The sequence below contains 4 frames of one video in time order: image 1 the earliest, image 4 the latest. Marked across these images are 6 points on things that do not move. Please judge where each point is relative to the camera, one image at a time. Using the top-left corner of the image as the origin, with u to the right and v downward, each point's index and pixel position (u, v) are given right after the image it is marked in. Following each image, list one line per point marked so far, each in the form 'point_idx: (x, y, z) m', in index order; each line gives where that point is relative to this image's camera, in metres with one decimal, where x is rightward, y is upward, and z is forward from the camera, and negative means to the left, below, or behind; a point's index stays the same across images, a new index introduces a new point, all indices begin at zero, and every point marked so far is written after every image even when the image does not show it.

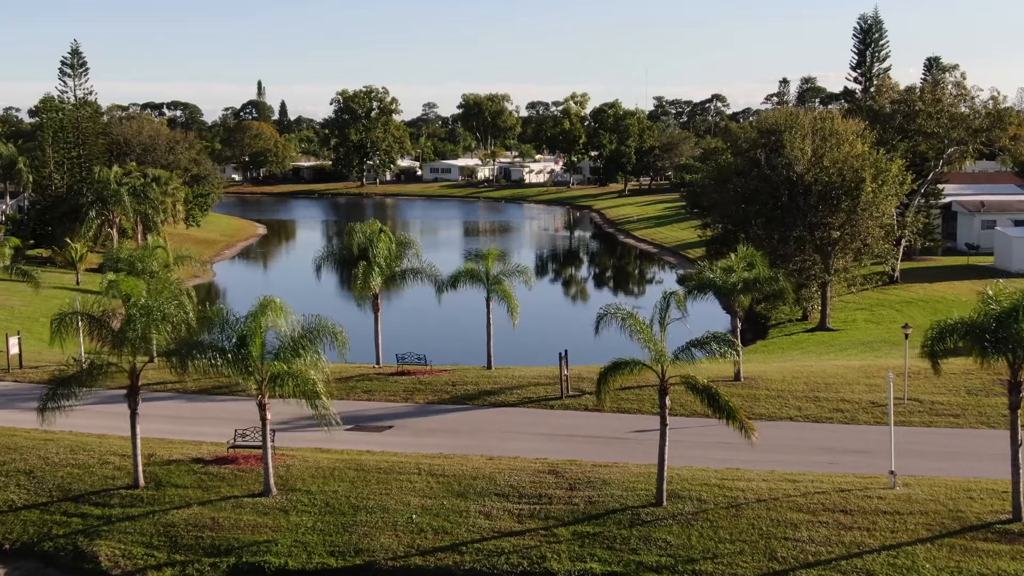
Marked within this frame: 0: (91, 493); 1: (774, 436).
0: (-7.2, -3.5, +15.5) m
1: (+5.1, -2.9, +17.8) m
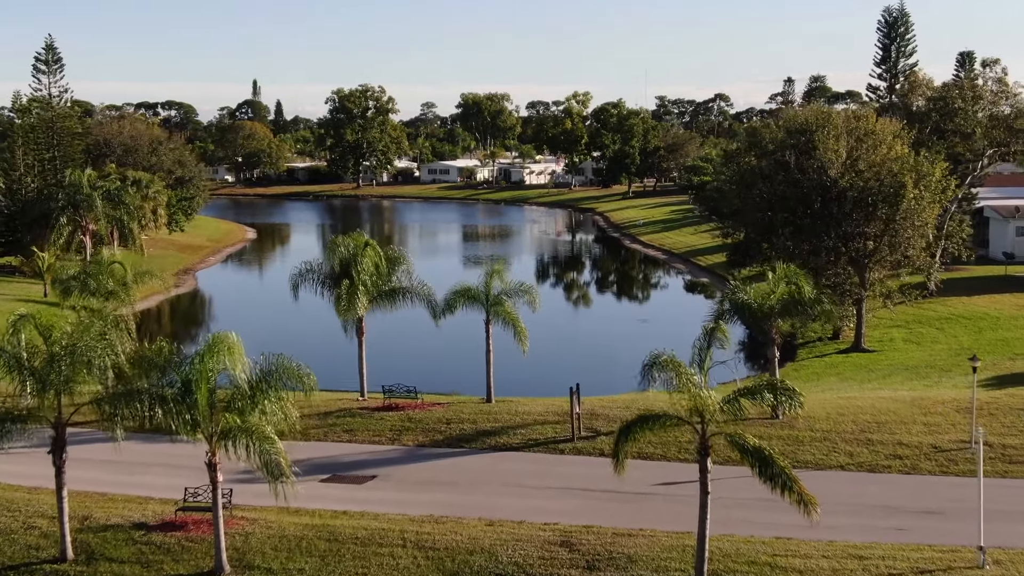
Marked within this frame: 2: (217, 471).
0: (-7.1, -4.0, +12.8) m
1: (+5.2, -3.4, +15.1) m
2: (-4.1, -2.5, +12.6) m
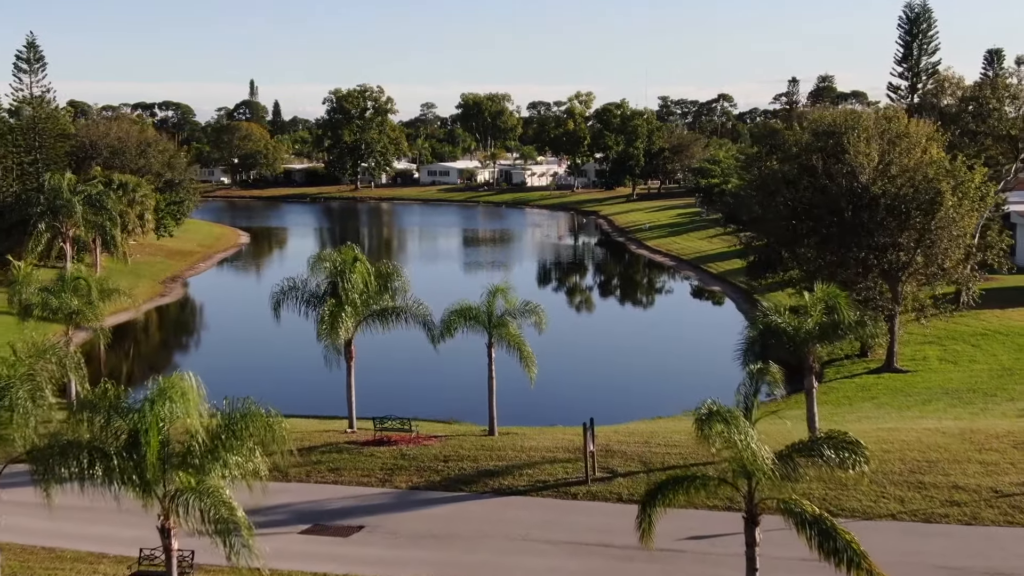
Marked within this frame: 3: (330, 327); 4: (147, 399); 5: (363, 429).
0: (-7.0, -4.3, +10.9) m
1: (+5.3, -3.8, +13.2) m
2: (-4.0, -2.9, +10.6) m
3: (-3.4, -0.8, +17.3) m
4: (-4.2, -1.3, +10.3) m
5: (-3.0, -2.8, +18.1) m
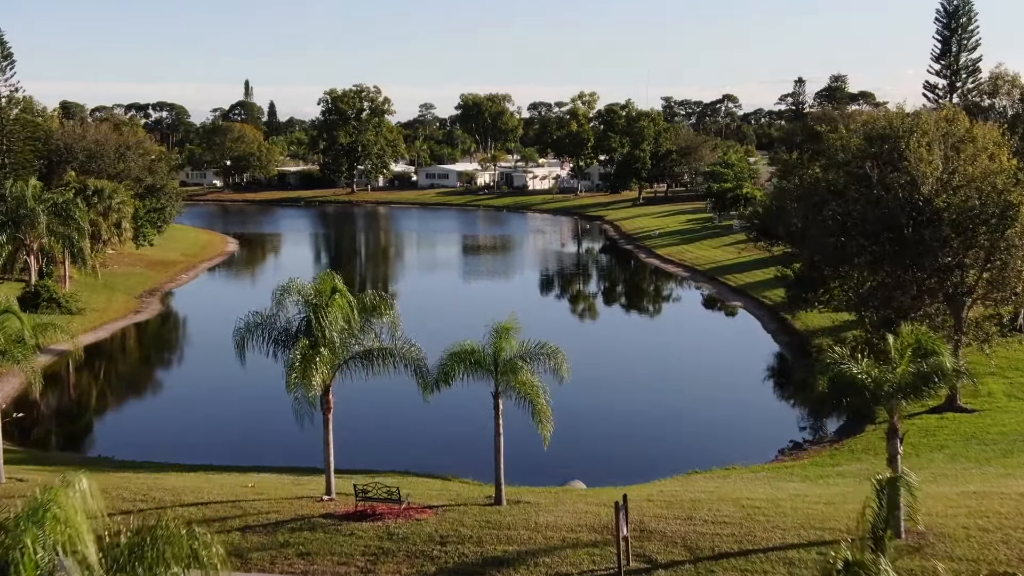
0: (-6.9, -4.9, +7.9) m
1: (+5.5, -4.4, +10.1) m
2: (-3.8, -3.5, +7.6) m
3: (-3.2, -1.4, +14.2) m
4: (-4.0, -1.9, +7.3) m
5: (-2.8, -3.4, +15.1) m
